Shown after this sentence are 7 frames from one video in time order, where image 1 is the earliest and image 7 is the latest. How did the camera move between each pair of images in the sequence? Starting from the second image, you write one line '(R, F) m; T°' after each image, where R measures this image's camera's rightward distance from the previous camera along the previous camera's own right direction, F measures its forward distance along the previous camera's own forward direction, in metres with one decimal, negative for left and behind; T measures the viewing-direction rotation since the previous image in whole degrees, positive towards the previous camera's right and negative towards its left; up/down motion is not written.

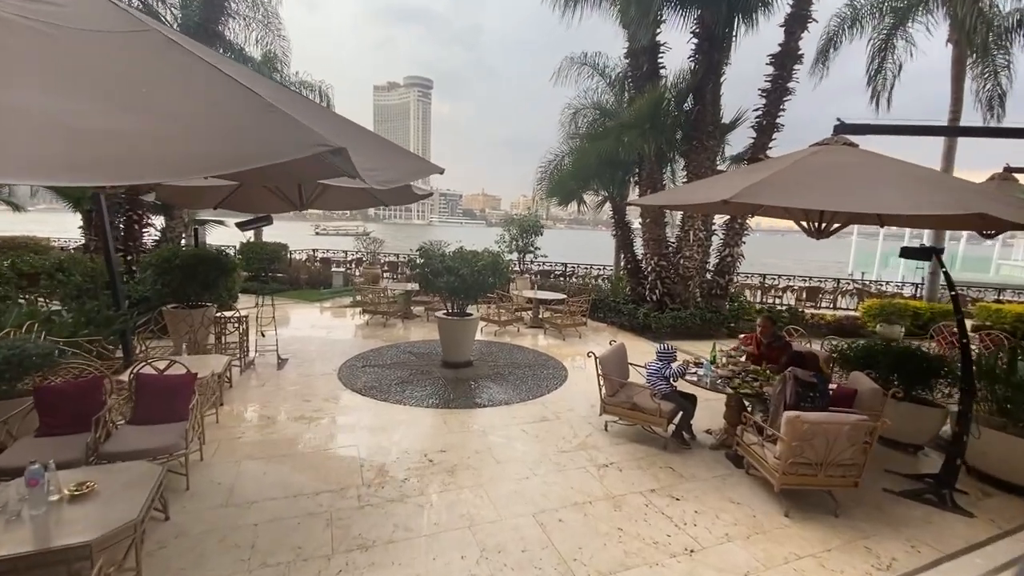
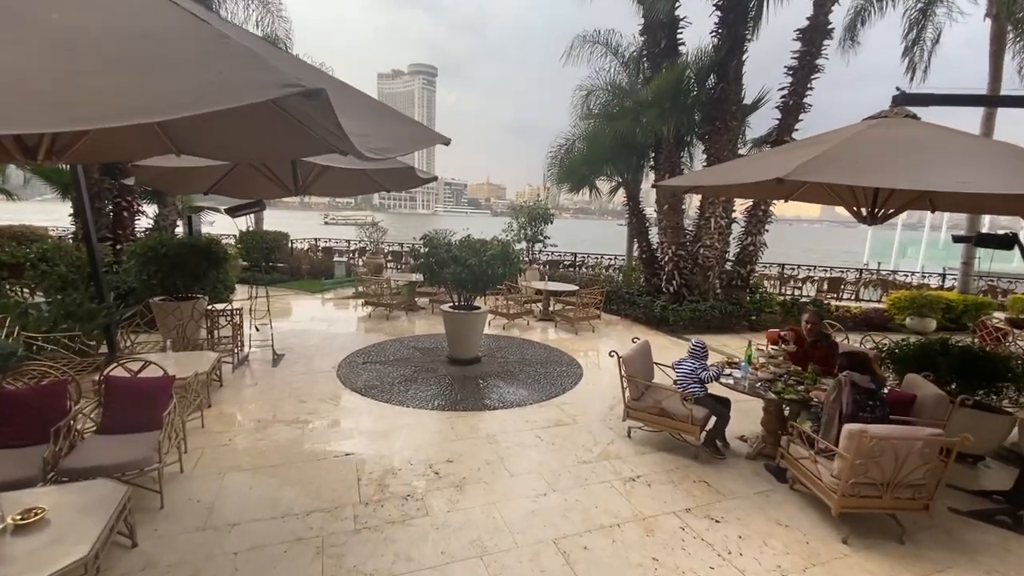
(-0.1, +0.5) m; -1°
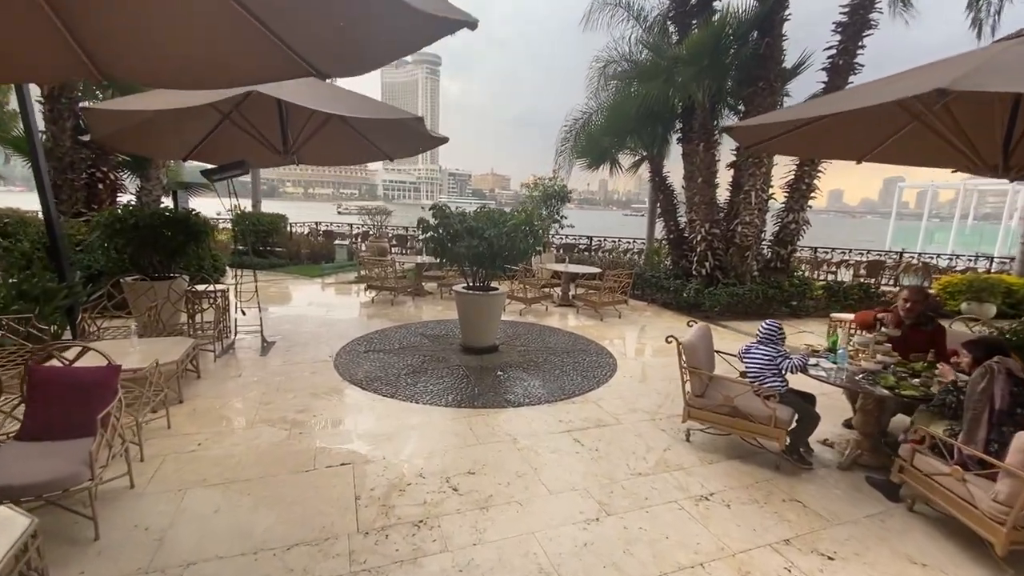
(-0.2, +0.8) m; -1°
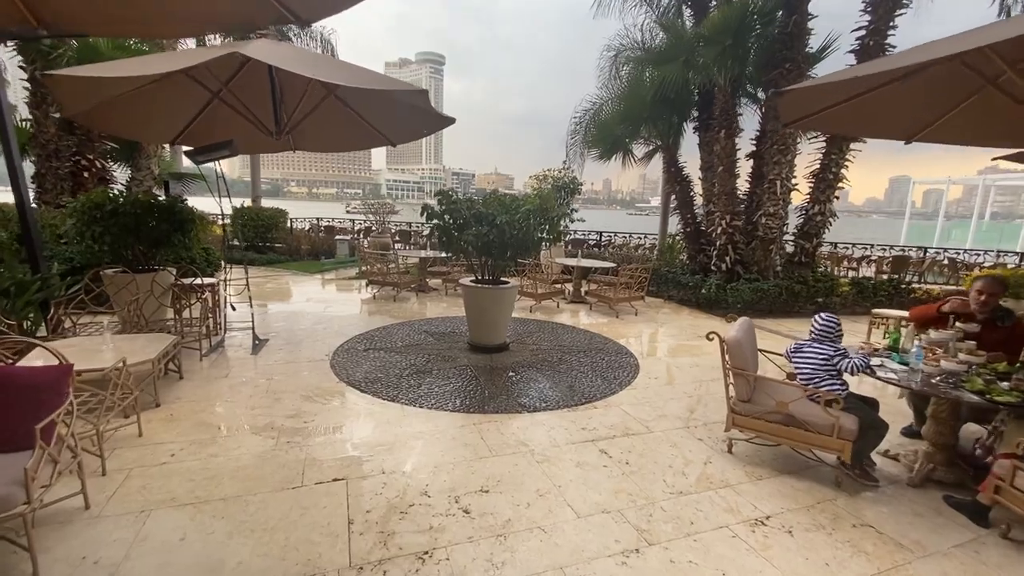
(-0.1, +0.4) m; 0°
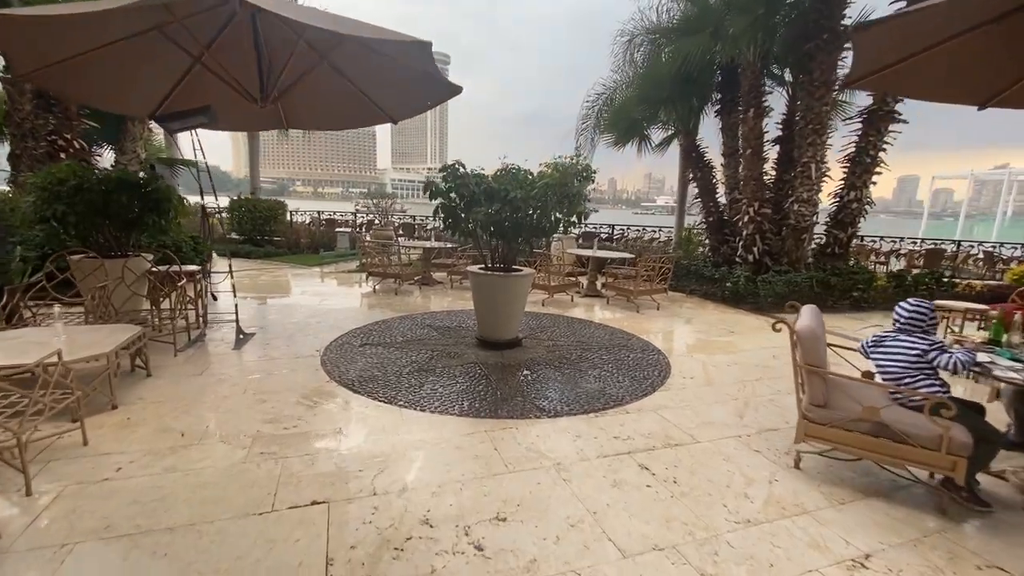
(-0.1, +0.5) m; -1°
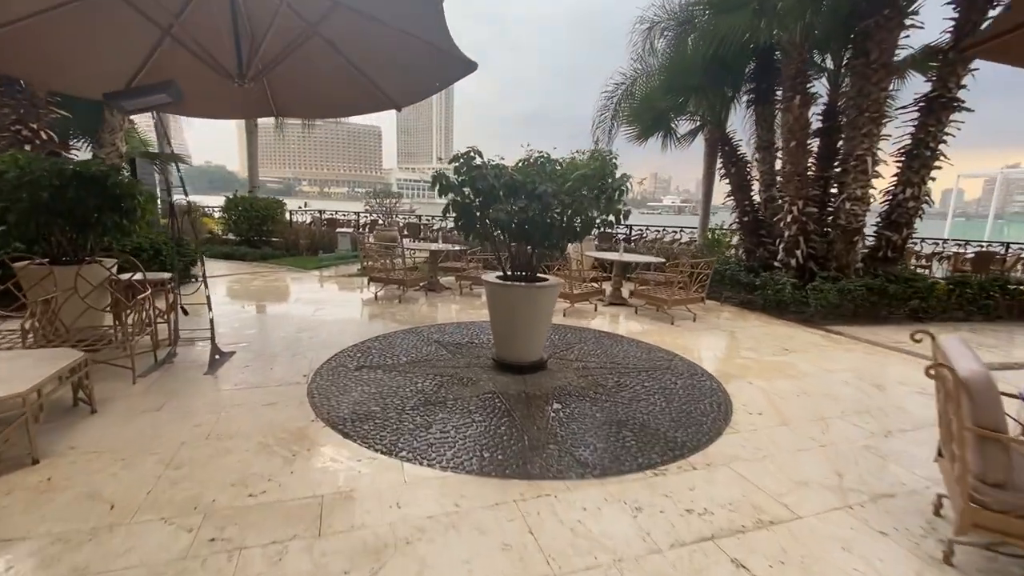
(-0.2, +0.7) m; -1°
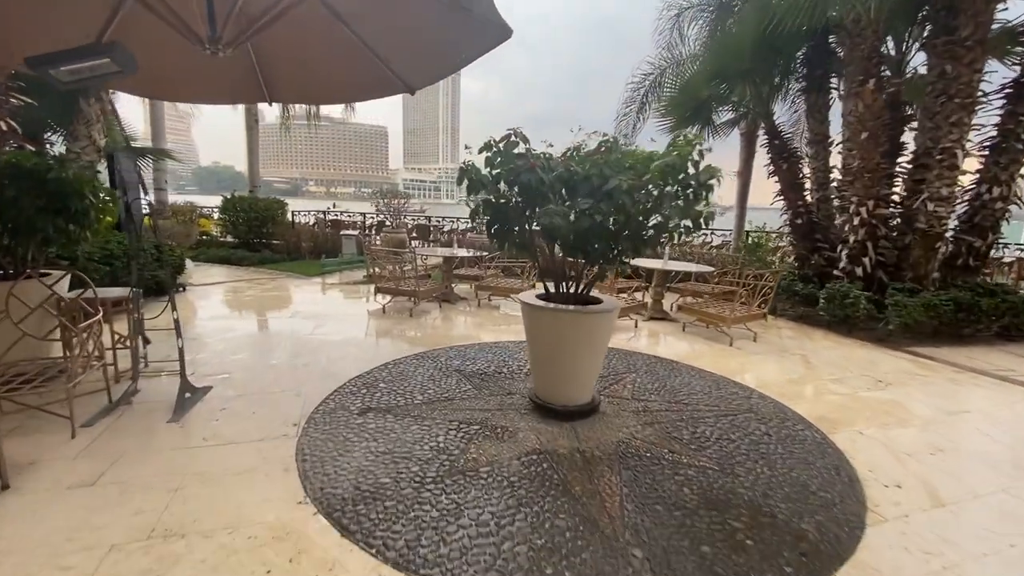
(-0.2, +0.8) m; -1°
